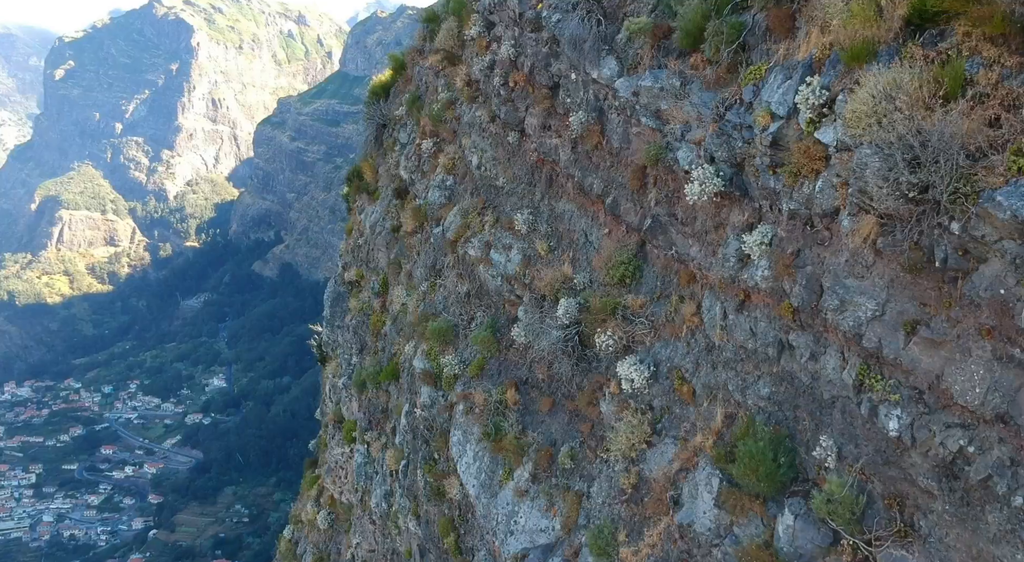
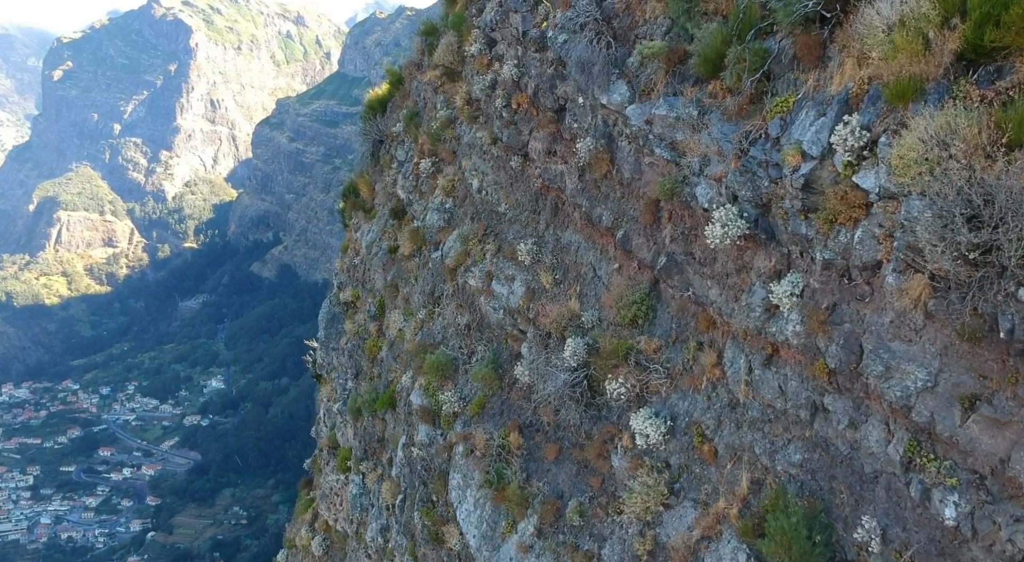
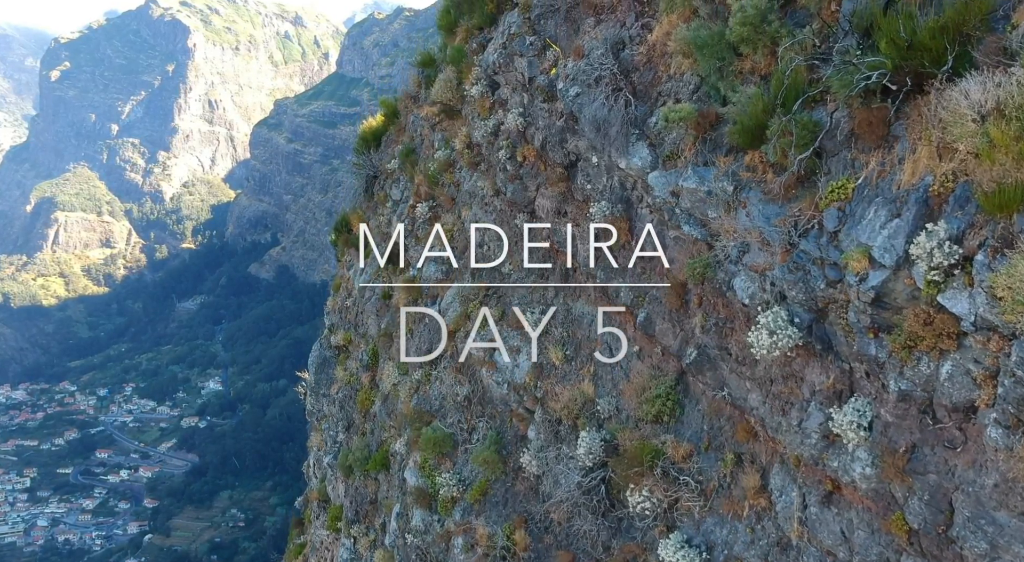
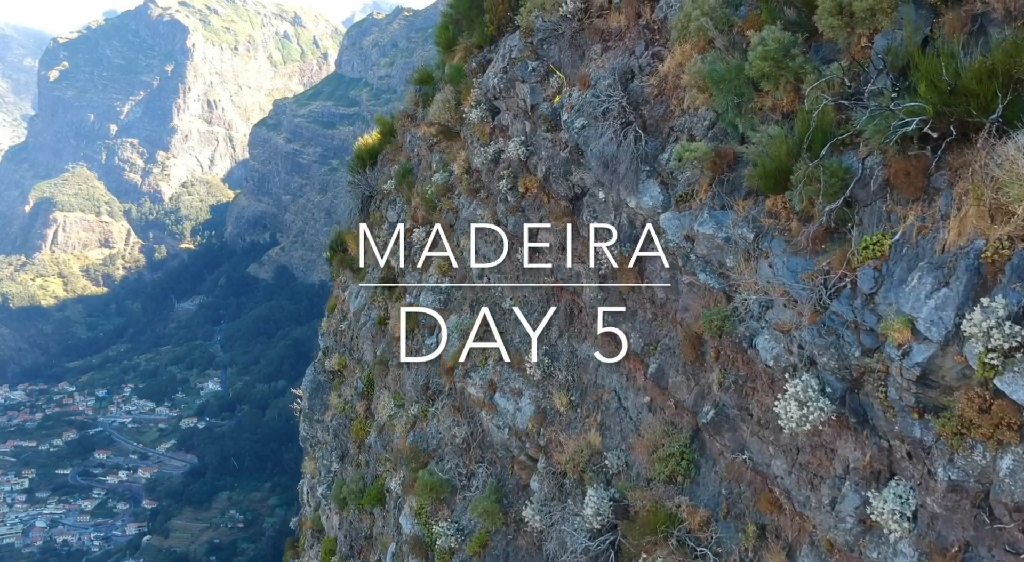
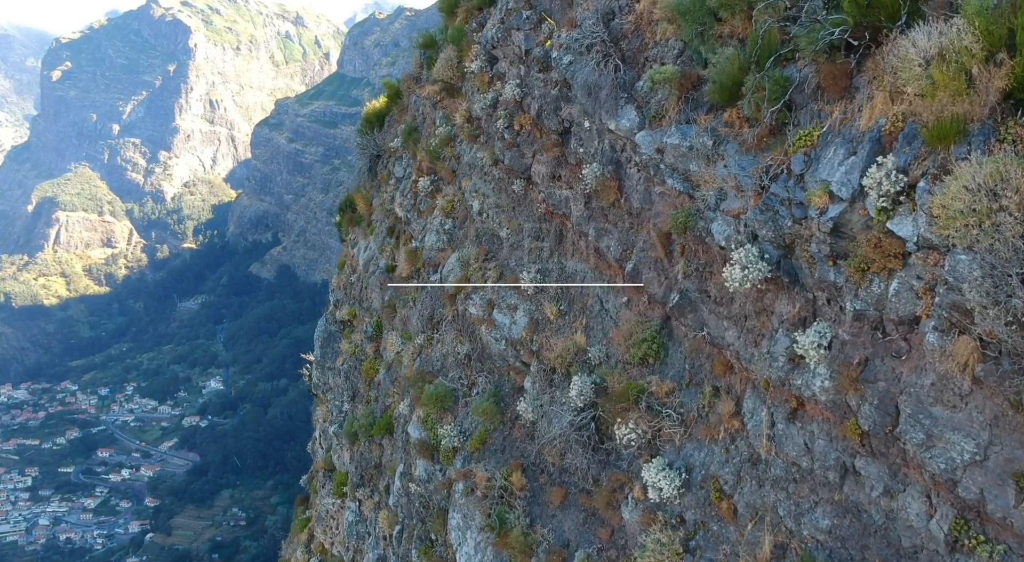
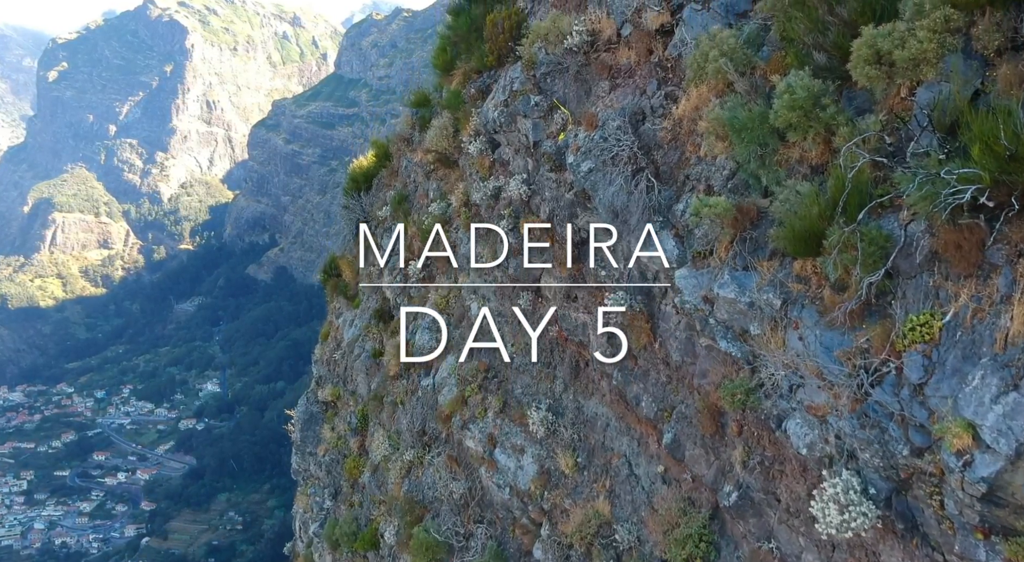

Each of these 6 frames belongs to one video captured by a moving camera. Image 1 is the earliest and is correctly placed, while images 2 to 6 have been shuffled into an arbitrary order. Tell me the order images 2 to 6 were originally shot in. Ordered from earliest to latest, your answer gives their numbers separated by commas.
2, 5, 3, 4, 6
